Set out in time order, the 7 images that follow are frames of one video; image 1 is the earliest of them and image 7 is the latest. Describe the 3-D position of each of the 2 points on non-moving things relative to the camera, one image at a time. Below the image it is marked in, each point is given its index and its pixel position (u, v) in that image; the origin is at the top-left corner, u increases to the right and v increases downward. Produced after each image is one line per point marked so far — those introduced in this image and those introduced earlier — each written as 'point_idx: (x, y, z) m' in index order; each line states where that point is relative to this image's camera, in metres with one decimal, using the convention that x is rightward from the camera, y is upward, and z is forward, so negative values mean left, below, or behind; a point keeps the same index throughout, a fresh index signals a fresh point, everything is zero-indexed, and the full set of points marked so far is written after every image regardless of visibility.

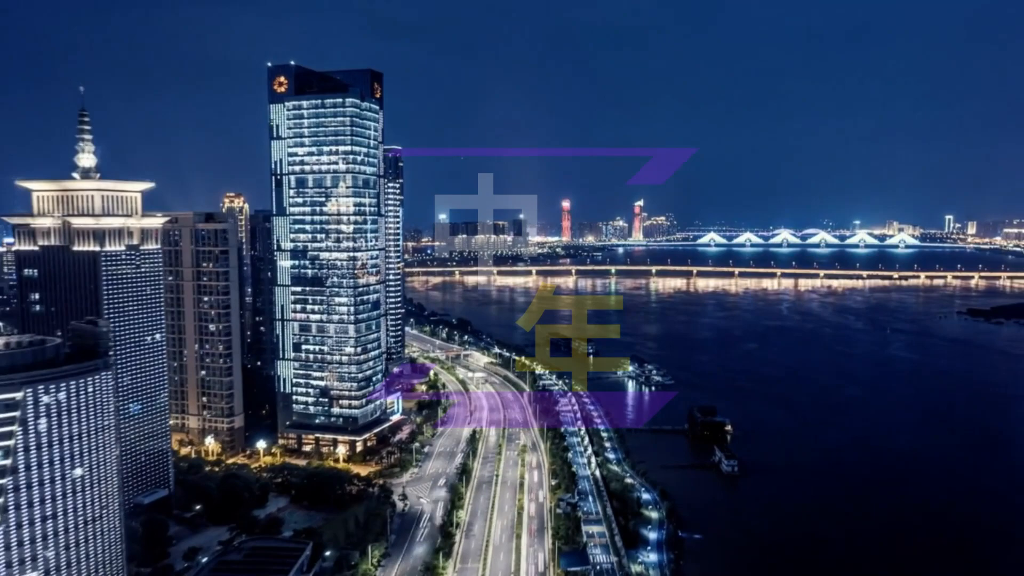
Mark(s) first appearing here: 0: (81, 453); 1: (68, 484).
0: (-5.8, -2.2, +12.9) m
1: (-5.8, -2.5, +12.7) m
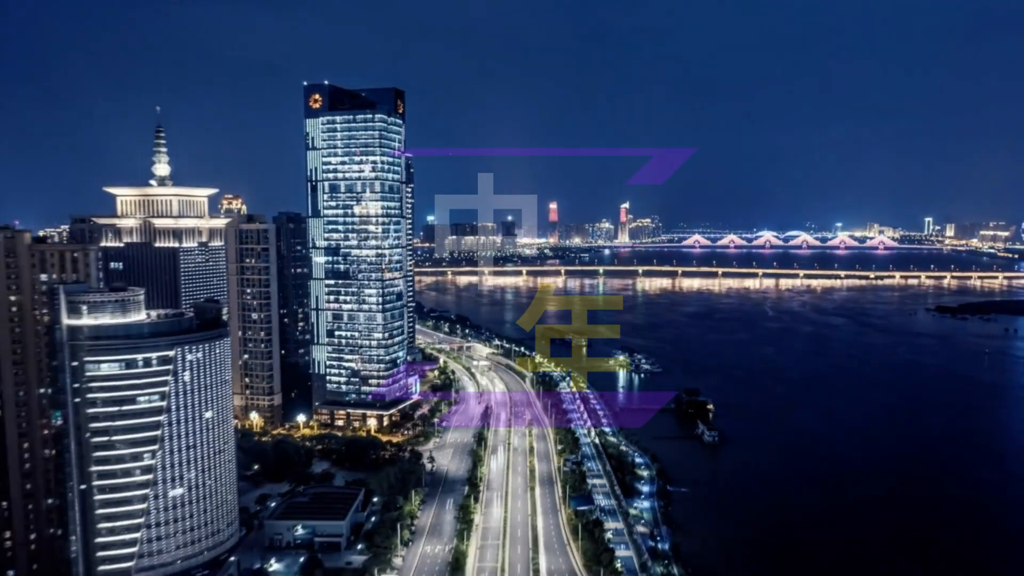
0: (-5.2, -1.9, +16.7) m
1: (-5.3, -2.3, +16.5) m
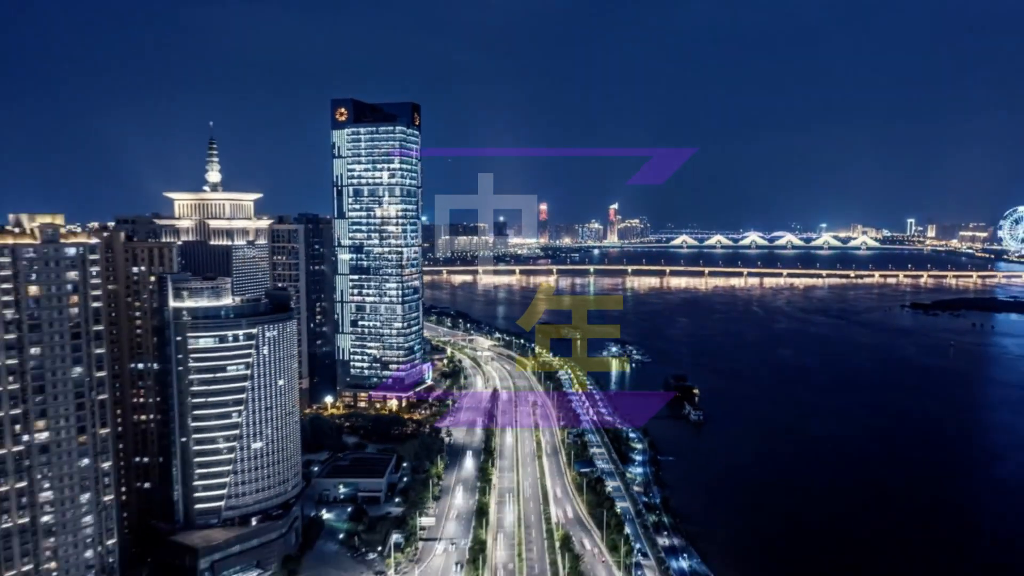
0: (-4.8, -1.7, +20.2) m
1: (-4.9, -2.1, +20.0) m
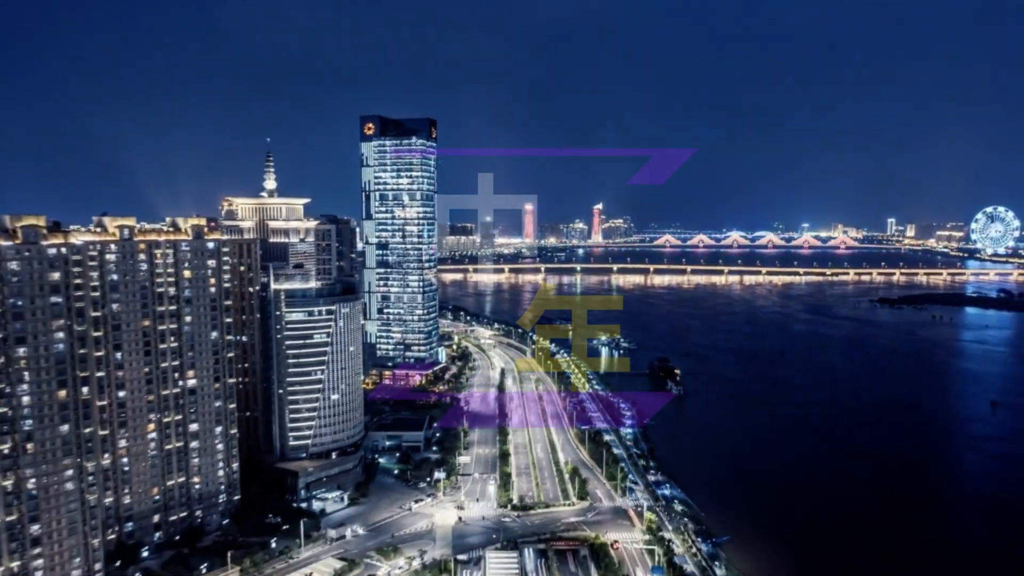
0: (-4.3, -1.4, +25.6) m
1: (-4.4, -1.7, +25.4) m
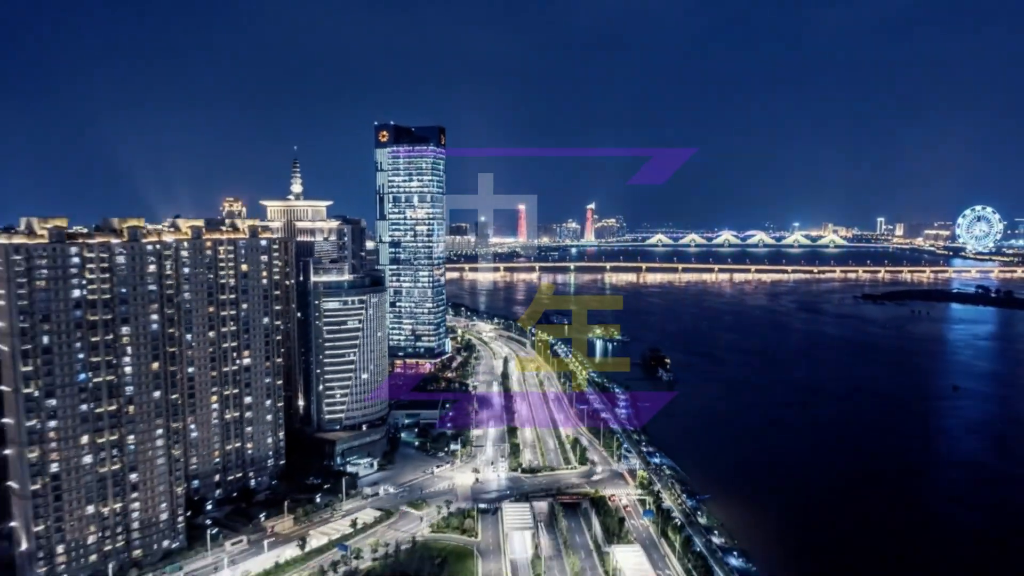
0: (-4.1, -1.1, +29.0) m
1: (-4.1, -1.5, +28.8) m
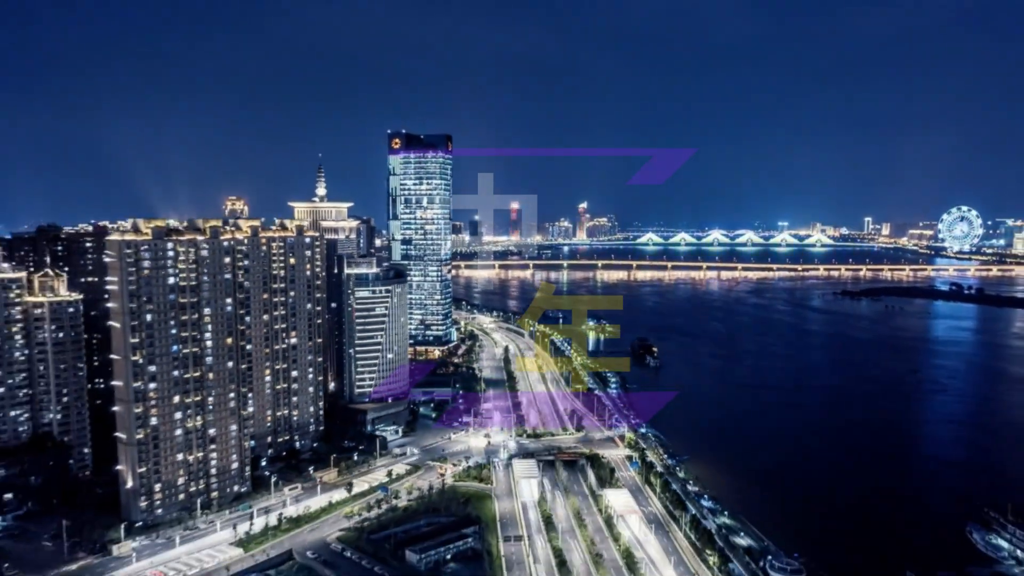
0: (-3.9, -0.9, +33.2) m
1: (-4.0, -1.2, +33.0) m
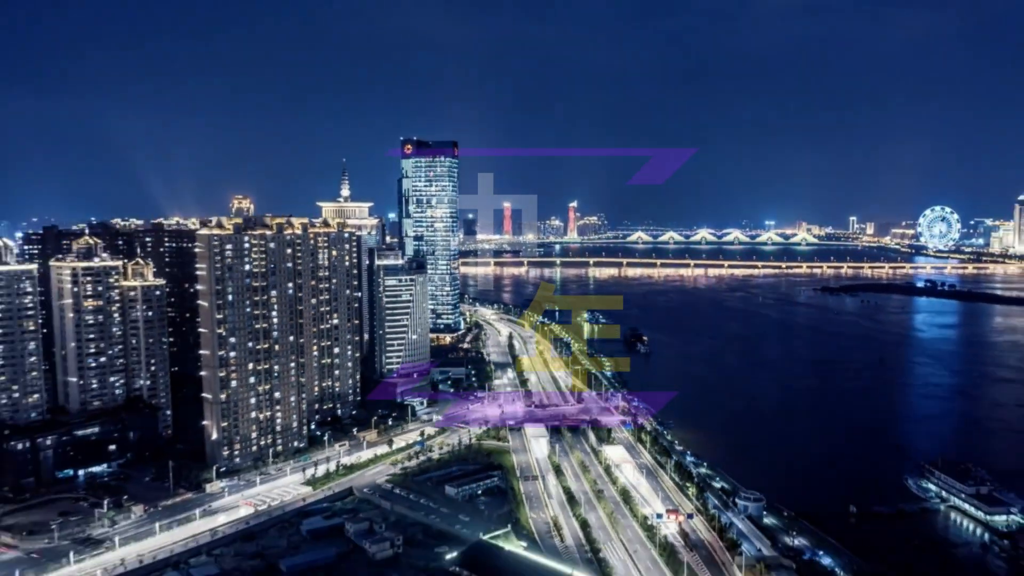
0: (-3.5, -0.5, +37.9) m
1: (-3.6, -0.8, +37.7) m
